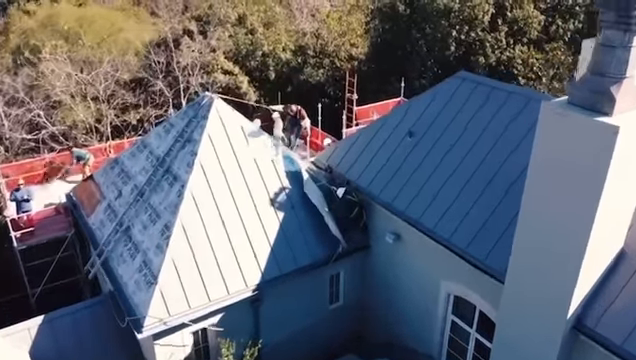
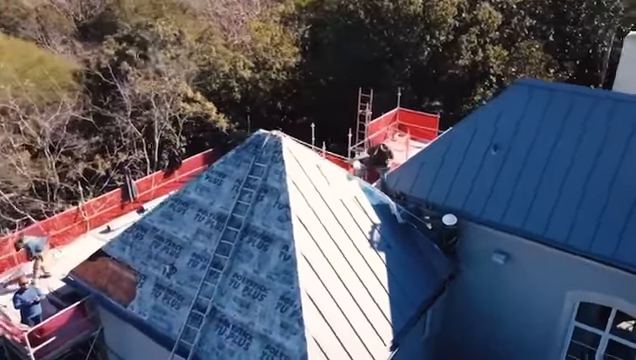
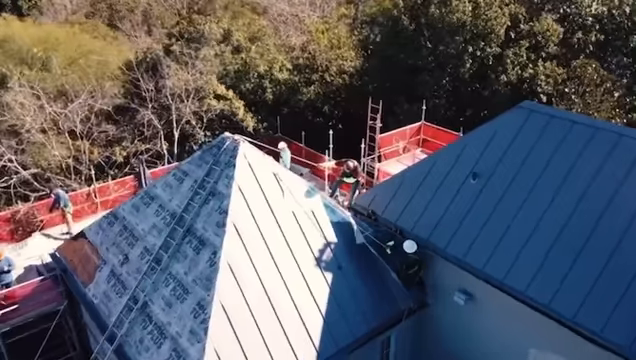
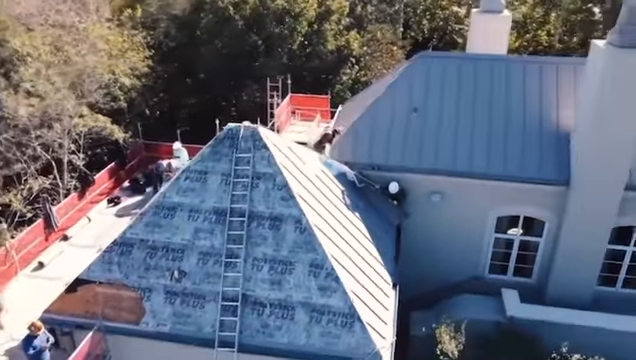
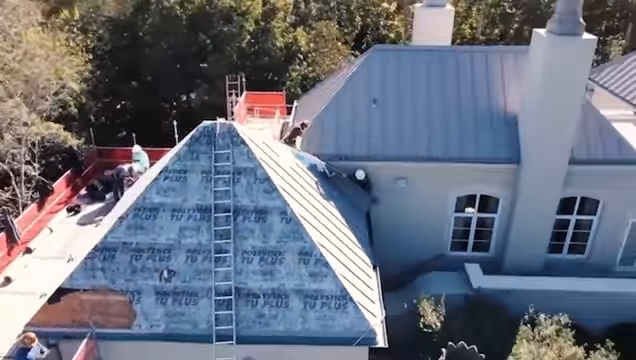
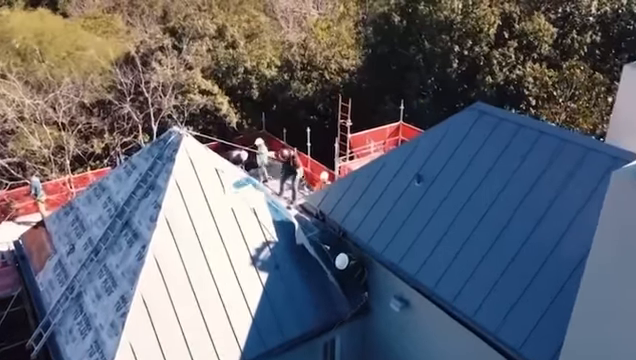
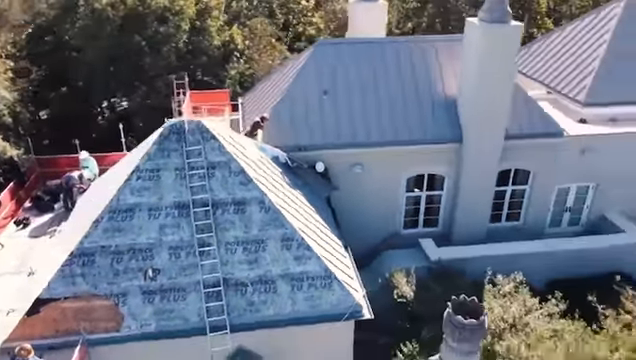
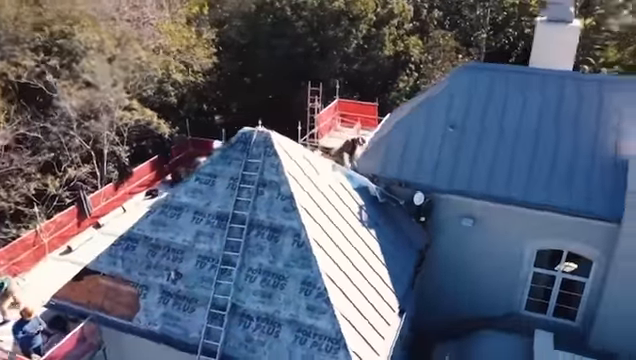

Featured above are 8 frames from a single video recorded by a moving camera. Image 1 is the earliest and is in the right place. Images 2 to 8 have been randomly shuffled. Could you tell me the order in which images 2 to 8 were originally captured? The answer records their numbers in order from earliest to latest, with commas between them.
6, 3, 2, 8, 4, 5, 7
